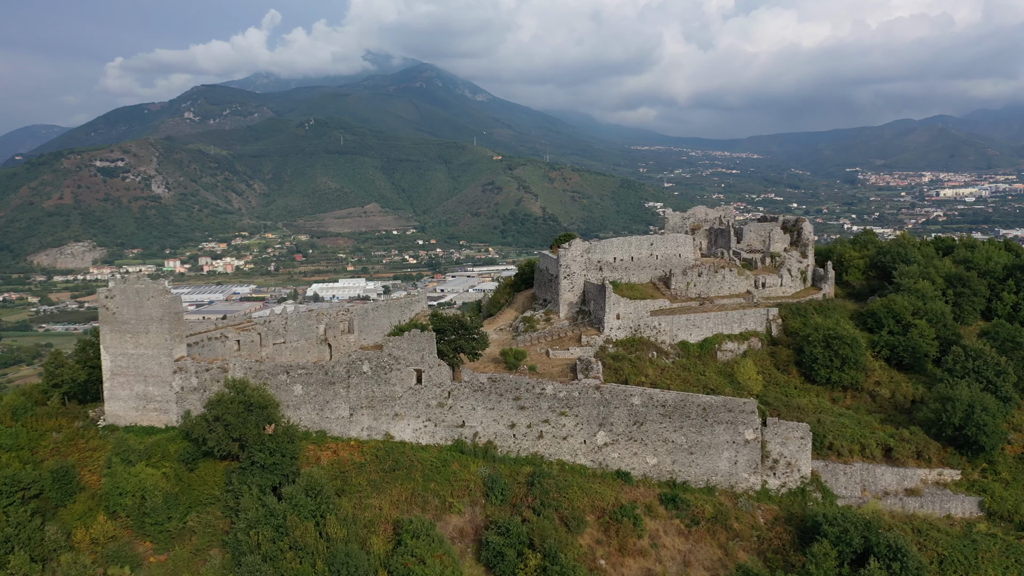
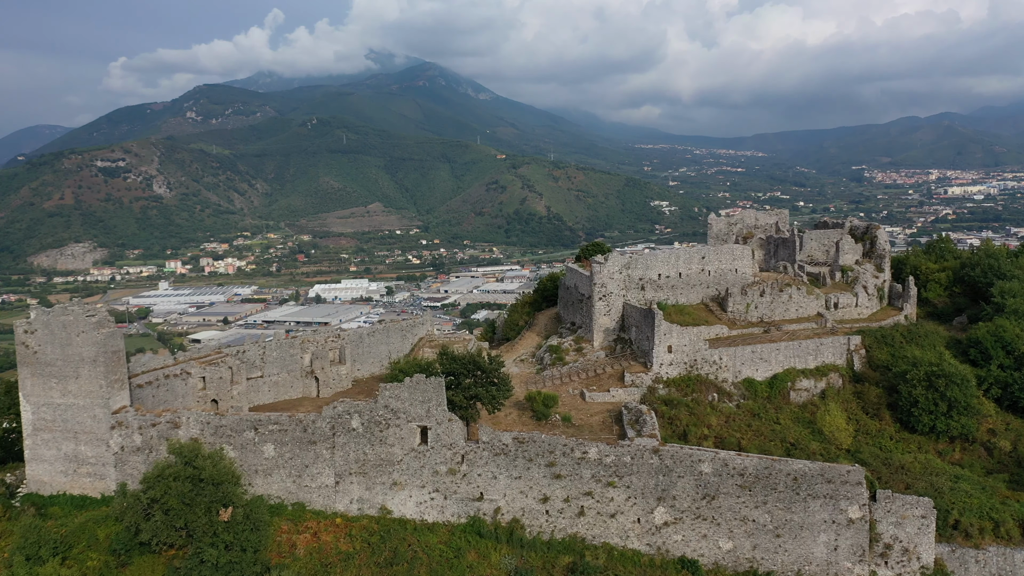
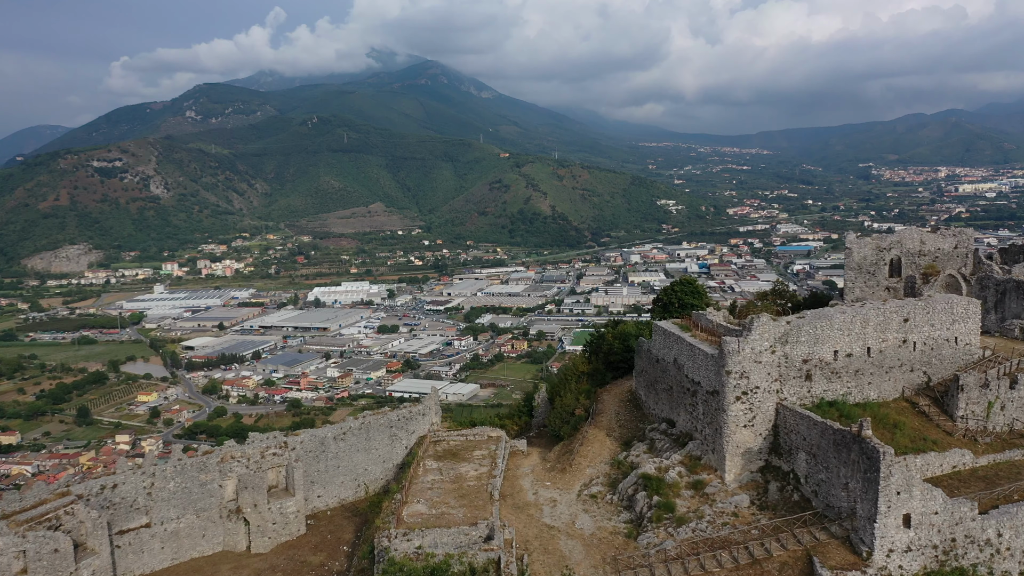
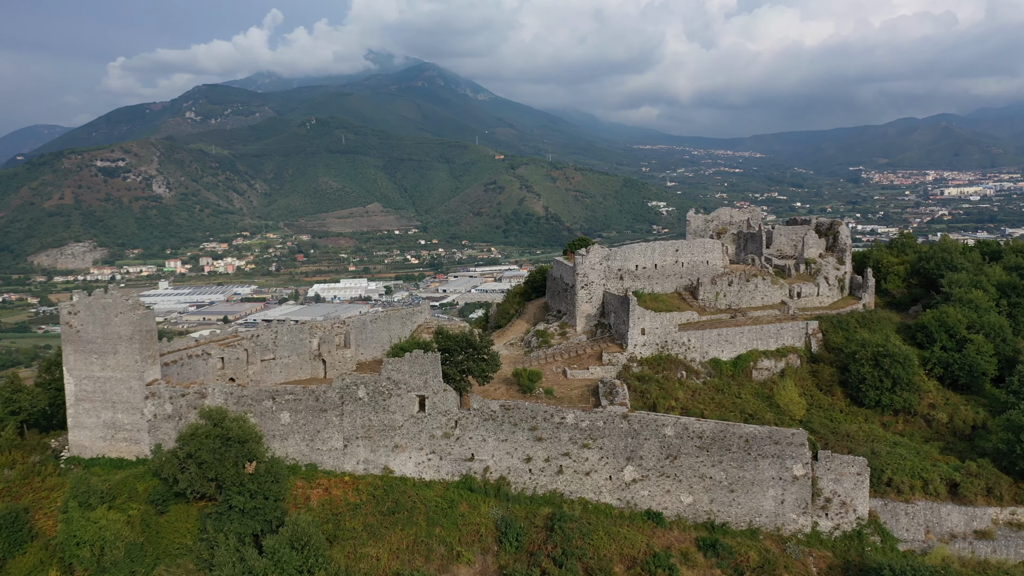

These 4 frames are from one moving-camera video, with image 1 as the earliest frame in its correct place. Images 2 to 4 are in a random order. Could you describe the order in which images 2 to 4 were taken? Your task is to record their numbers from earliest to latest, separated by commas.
4, 2, 3
